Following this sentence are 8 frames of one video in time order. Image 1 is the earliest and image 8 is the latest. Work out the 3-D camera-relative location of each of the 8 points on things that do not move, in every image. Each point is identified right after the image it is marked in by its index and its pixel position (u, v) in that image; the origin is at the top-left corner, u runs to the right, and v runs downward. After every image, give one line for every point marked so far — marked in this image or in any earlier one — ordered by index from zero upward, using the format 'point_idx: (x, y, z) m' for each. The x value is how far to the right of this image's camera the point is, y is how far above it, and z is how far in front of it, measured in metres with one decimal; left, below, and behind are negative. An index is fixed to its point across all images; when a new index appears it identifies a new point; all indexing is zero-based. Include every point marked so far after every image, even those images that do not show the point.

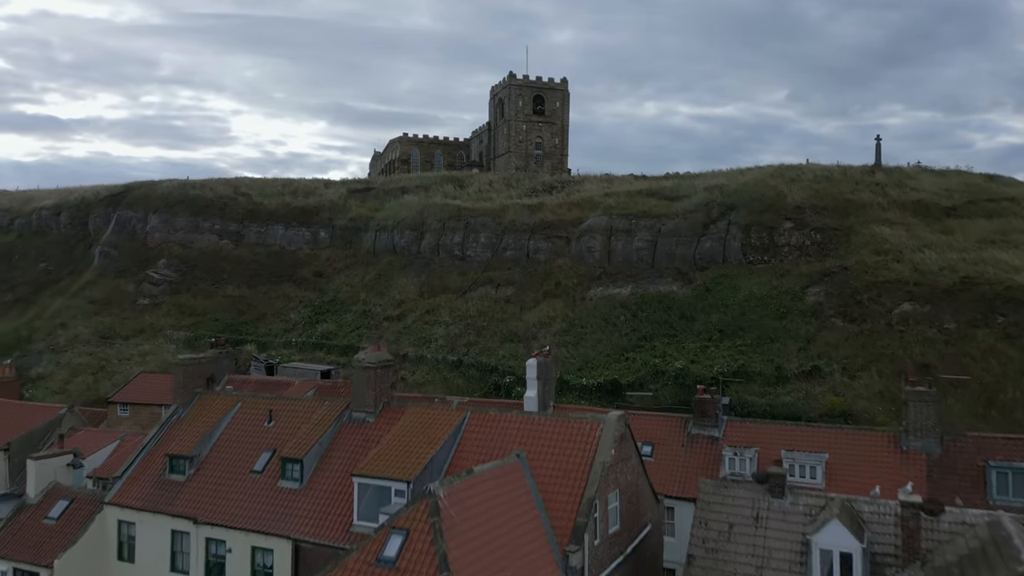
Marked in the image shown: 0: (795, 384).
0: (+7.2, -2.4, +18.5) m
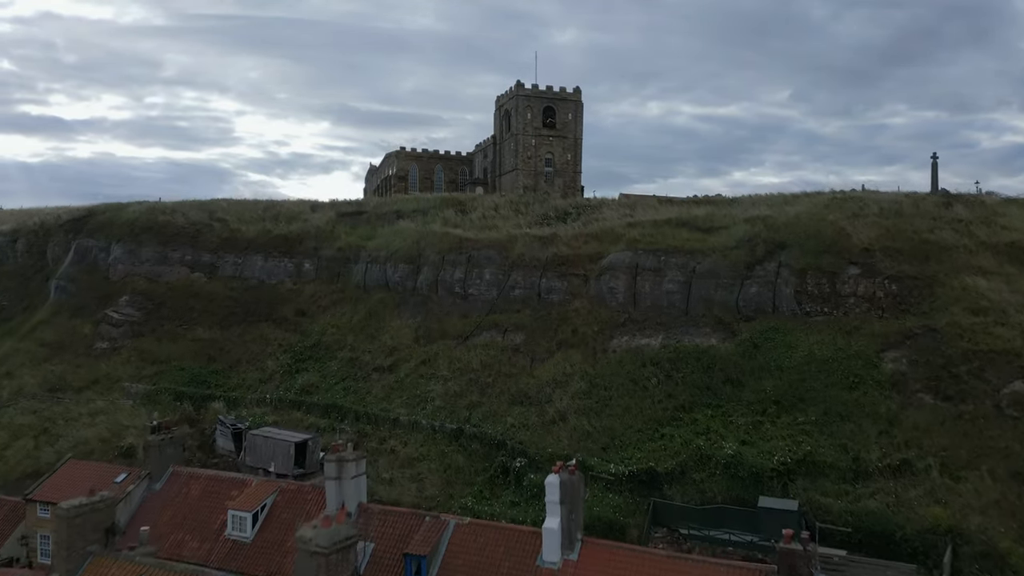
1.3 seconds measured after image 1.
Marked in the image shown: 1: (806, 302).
0: (+7.4, -3.9, +14.7) m
1: (+7.8, -0.4, +19.5) m
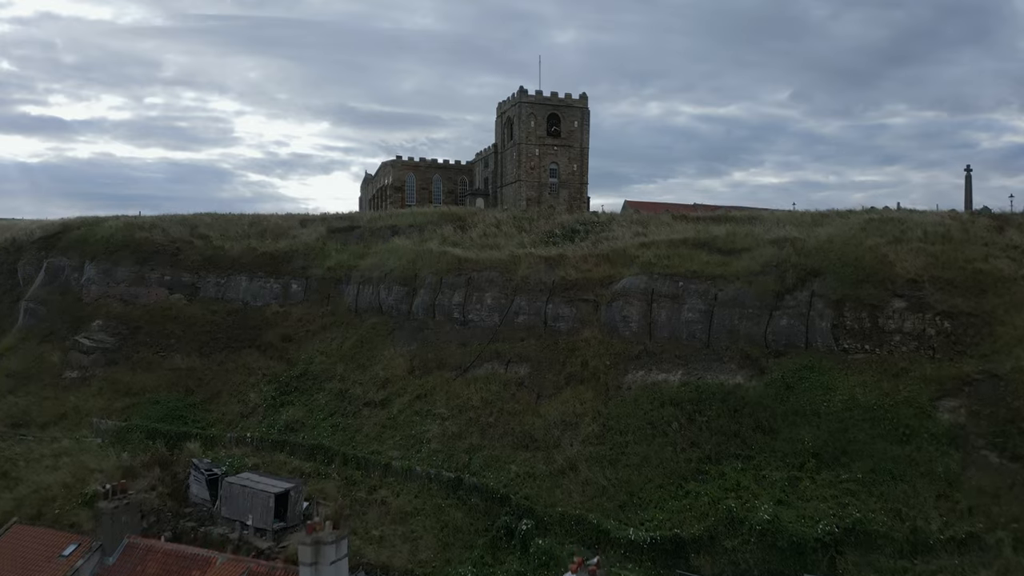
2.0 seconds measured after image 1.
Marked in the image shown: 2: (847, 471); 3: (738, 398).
0: (+7.5, -4.7, +12.7) m
1: (+8.0, -1.2, +17.5) m
2: (+6.9, -3.7, +14.9) m
3: (+5.5, -2.6, +17.7) m
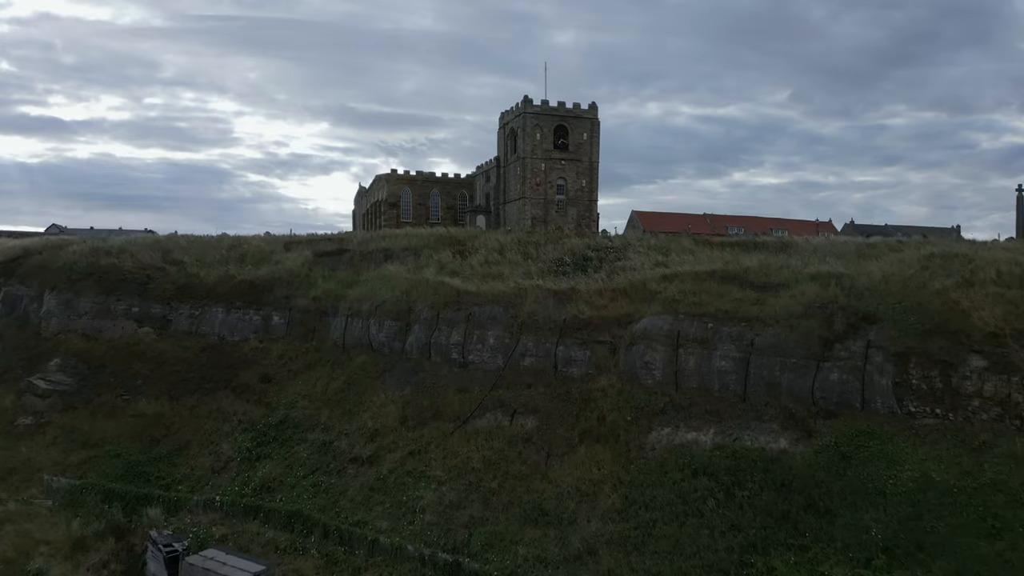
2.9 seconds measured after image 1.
0: (+7.7, -5.8, +10.2) m
1: (+8.1, -2.3, +14.9) m
2: (+7.0, -4.8, +12.4) m
3: (+5.6, -3.7, +15.1) m
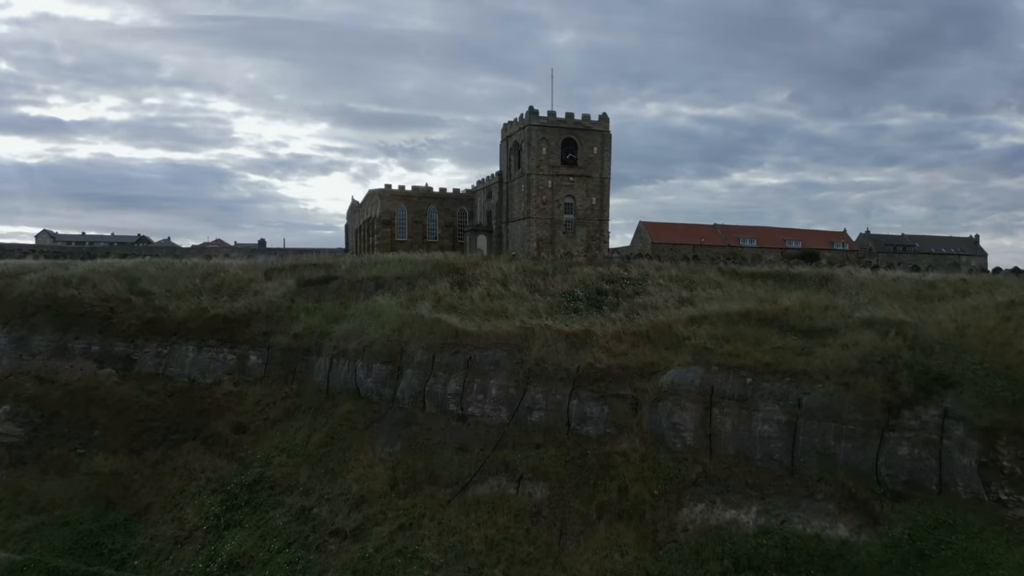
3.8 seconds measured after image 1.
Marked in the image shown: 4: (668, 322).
0: (+7.8, -6.9, +7.6) m
1: (+8.3, -3.3, +12.4) m
2: (+7.2, -5.9, +9.8) m
3: (+5.8, -4.8, +12.5) m
4: (+3.9, -0.9, +18.1) m
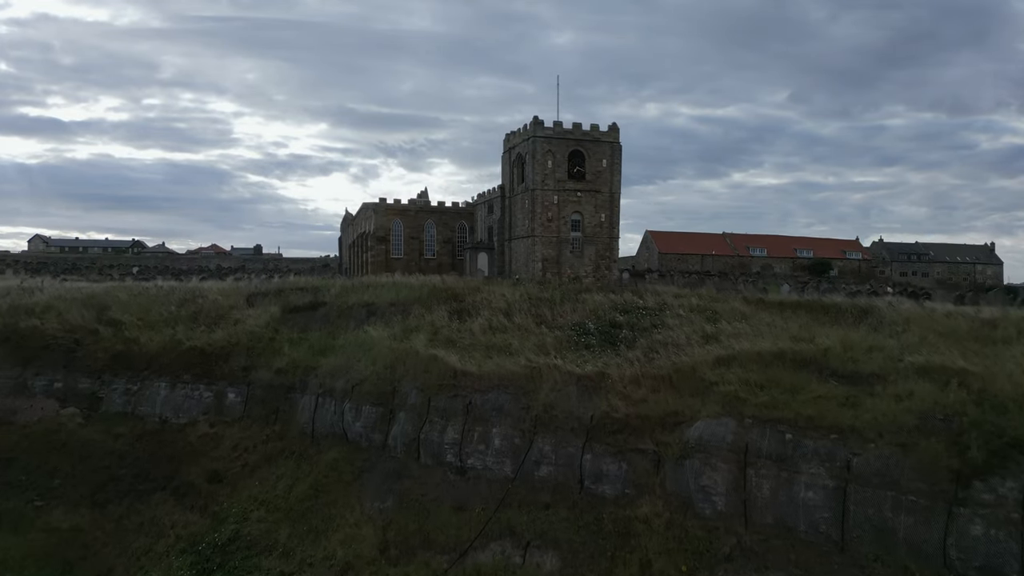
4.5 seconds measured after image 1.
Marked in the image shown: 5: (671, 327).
0: (+8.0, -7.7, +5.7) m
1: (+8.4, -4.2, +10.4) m
2: (+7.3, -6.7, +7.9) m
3: (+5.9, -5.6, +10.6) m
4: (+4.0, -1.7, +16.1) m
5: (+4.0, -1.0, +18.2) m
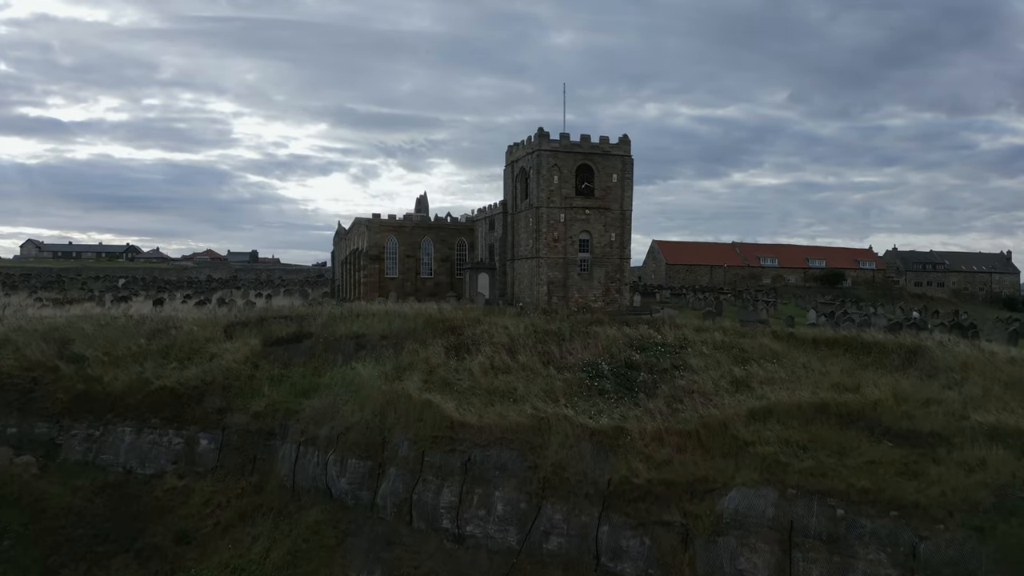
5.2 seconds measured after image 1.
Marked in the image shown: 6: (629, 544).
0: (+8.1, -8.5, +3.7) m
1: (+8.5, -5.0, +8.4) m
2: (+7.4, -7.5, +5.9) m
3: (+6.0, -6.4, +8.6) m
4: (+4.1, -2.5, +14.1) m
5: (+4.1, -1.8, +16.2) m
6: (+2.1, -4.5, +12.9) m
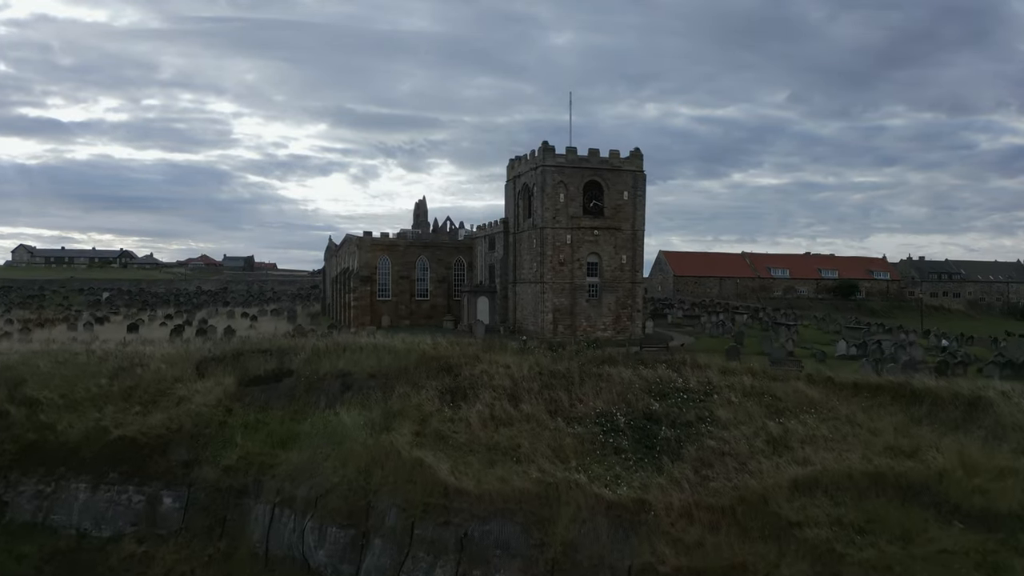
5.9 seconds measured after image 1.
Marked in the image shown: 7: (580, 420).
0: (+8.1, -9.4, +1.7) m
1: (+8.5, -5.8, +6.4) m
2: (+7.4, -8.4, +3.9) m
3: (+6.1, -7.3, +6.6) m
4: (+4.1, -3.4, +12.1) m
5: (+4.1, -2.6, +14.2) m
6: (+2.1, -5.4, +10.9) m
7: (+1.4, -2.7, +15.1) m
